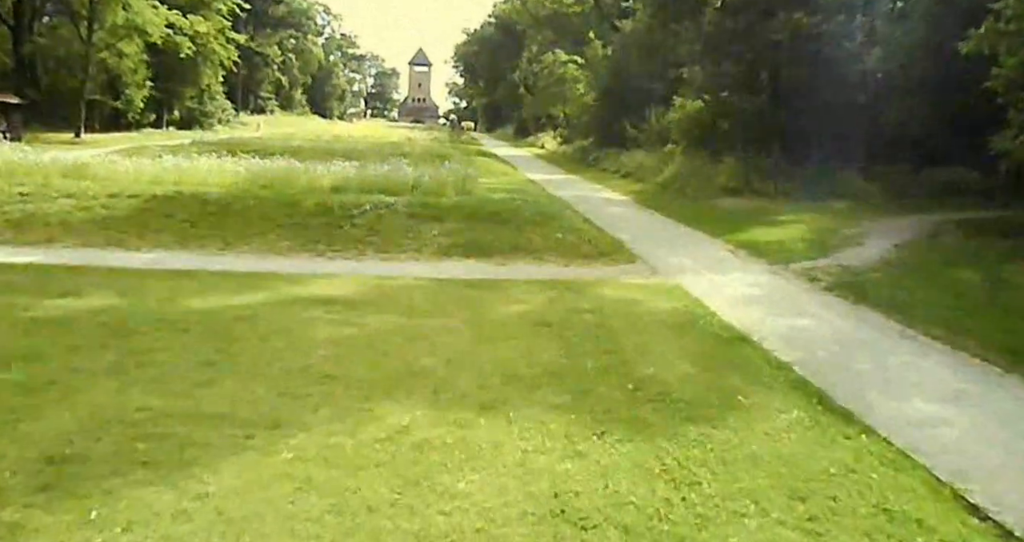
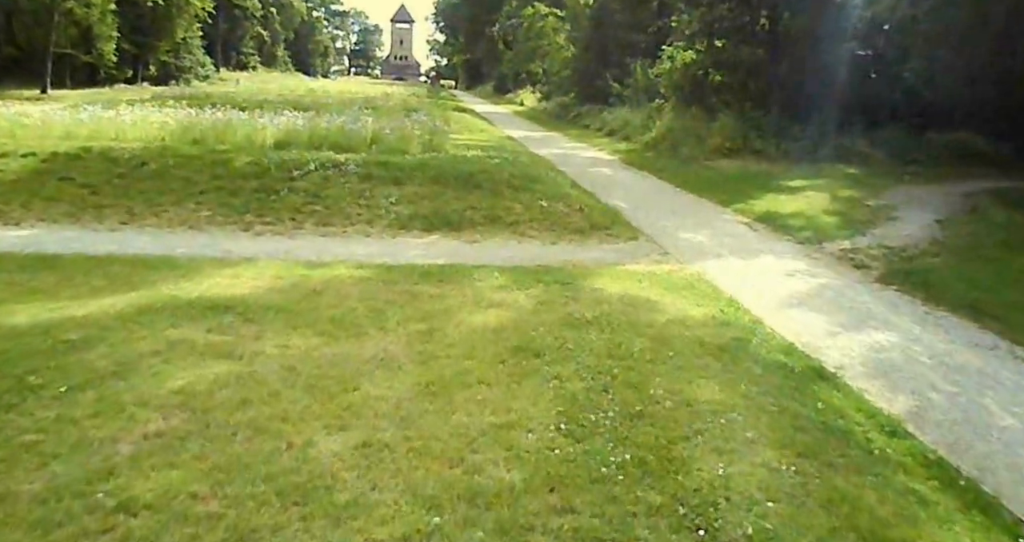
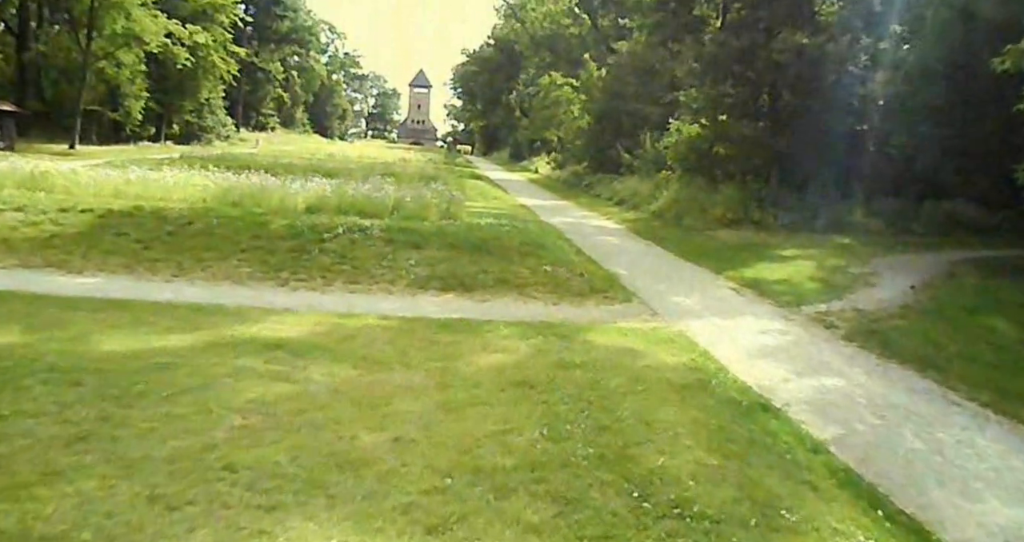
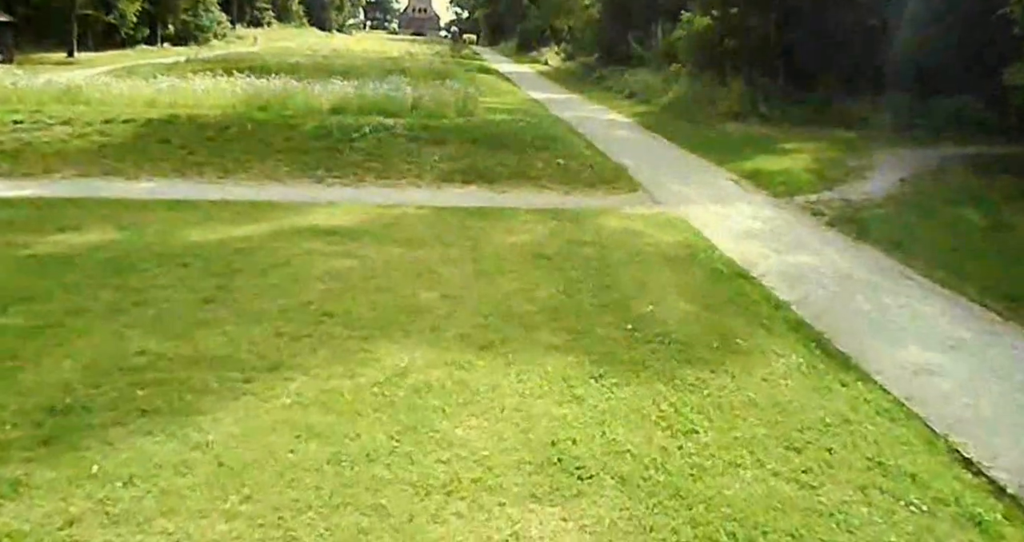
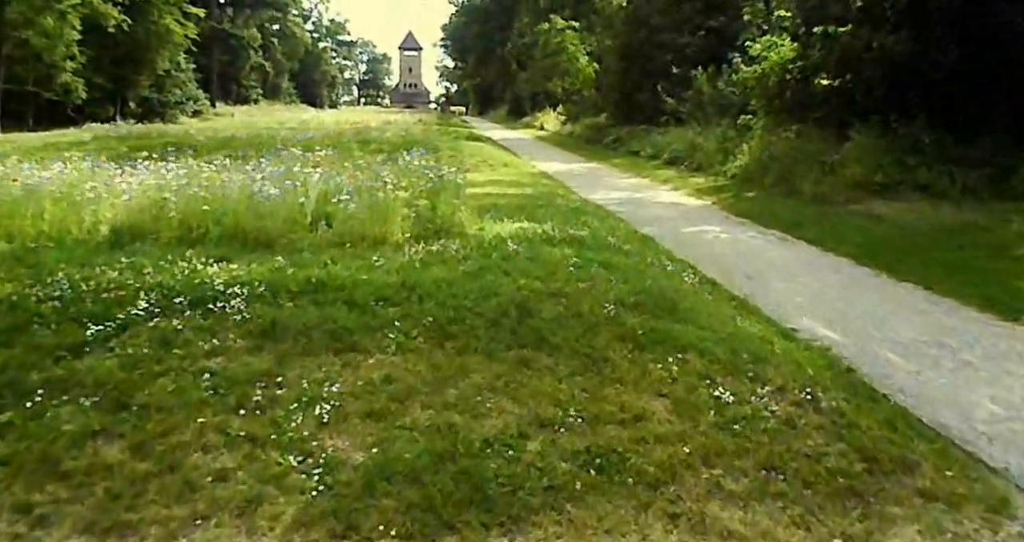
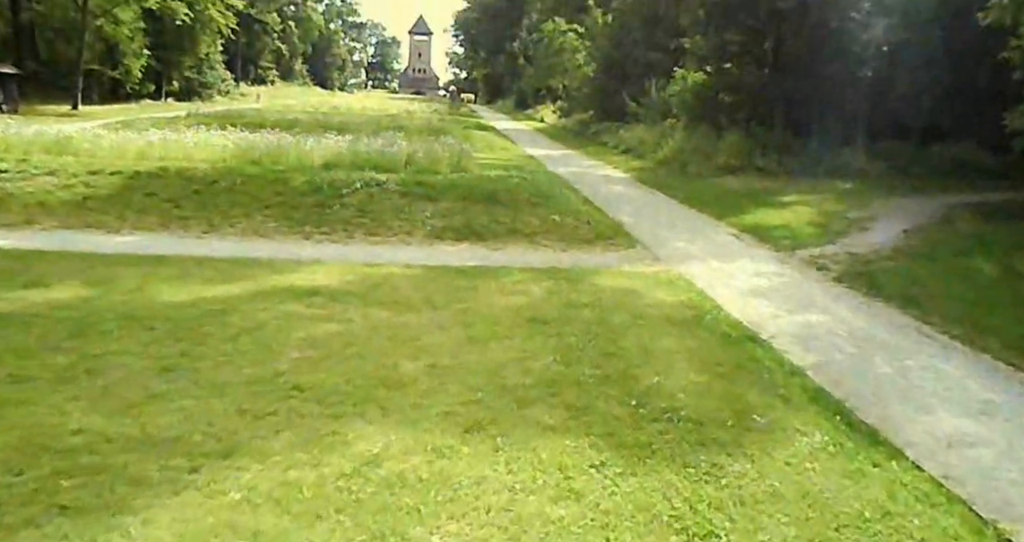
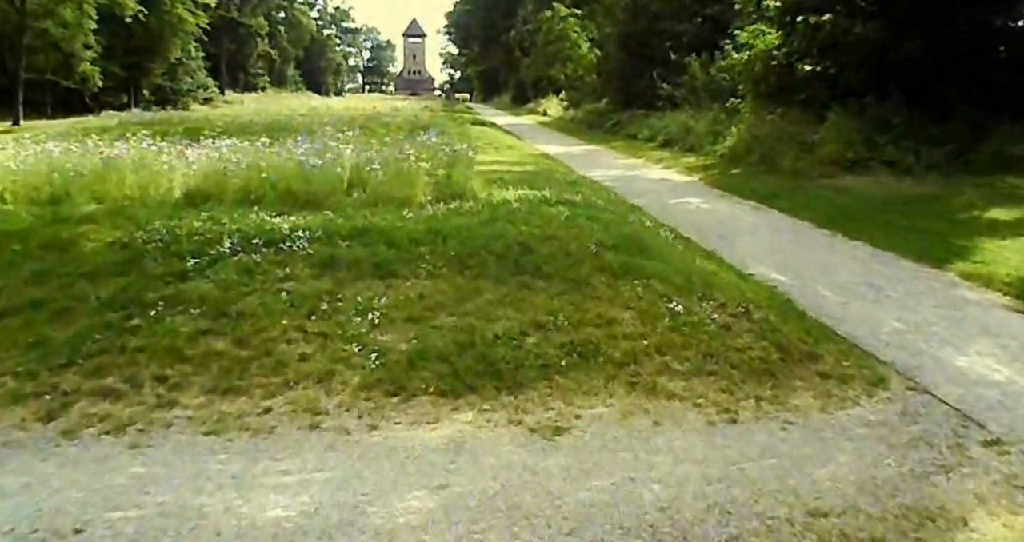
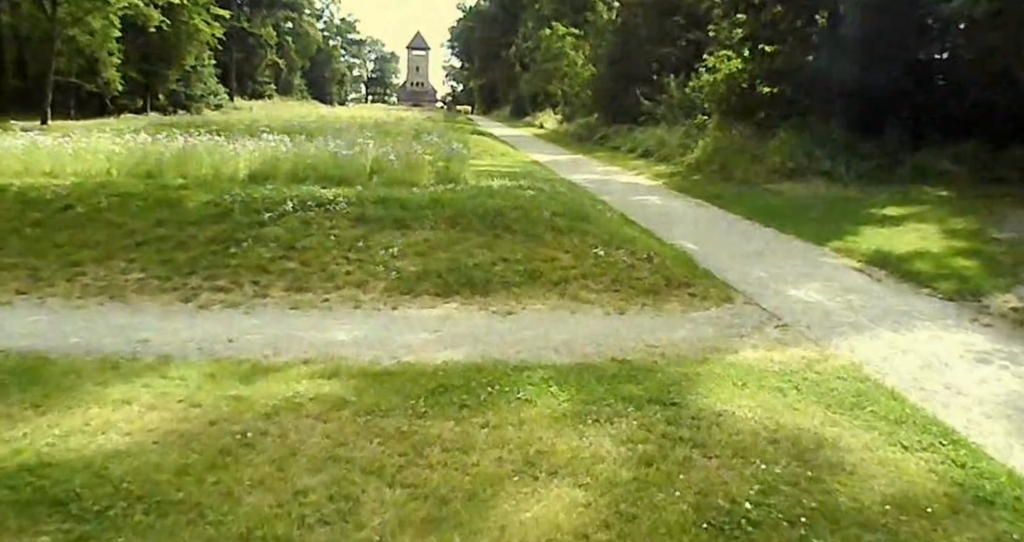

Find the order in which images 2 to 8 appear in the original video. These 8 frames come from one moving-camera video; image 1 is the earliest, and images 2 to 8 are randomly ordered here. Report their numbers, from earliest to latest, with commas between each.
4, 6, 3, 2, 8, 7, 5
